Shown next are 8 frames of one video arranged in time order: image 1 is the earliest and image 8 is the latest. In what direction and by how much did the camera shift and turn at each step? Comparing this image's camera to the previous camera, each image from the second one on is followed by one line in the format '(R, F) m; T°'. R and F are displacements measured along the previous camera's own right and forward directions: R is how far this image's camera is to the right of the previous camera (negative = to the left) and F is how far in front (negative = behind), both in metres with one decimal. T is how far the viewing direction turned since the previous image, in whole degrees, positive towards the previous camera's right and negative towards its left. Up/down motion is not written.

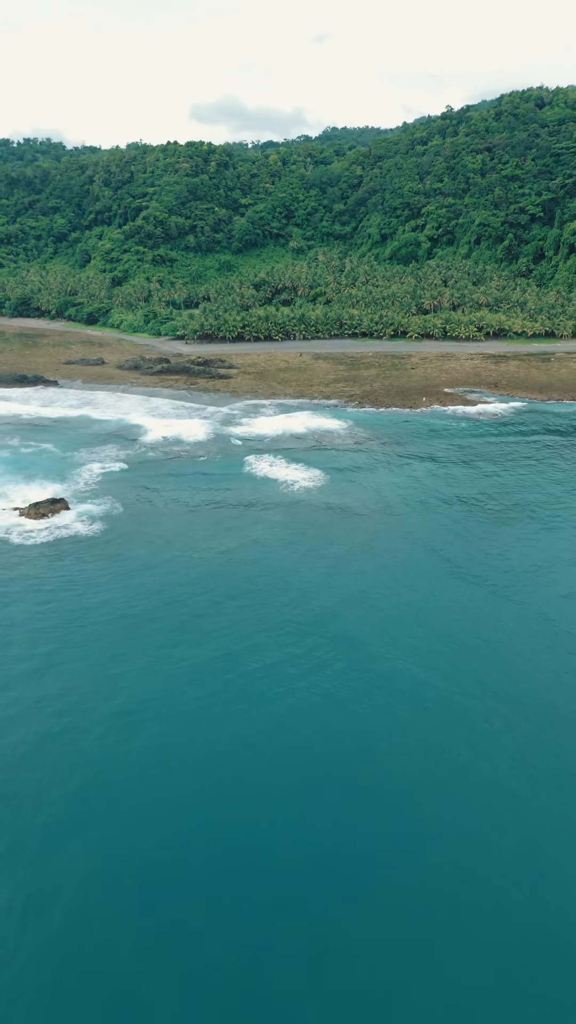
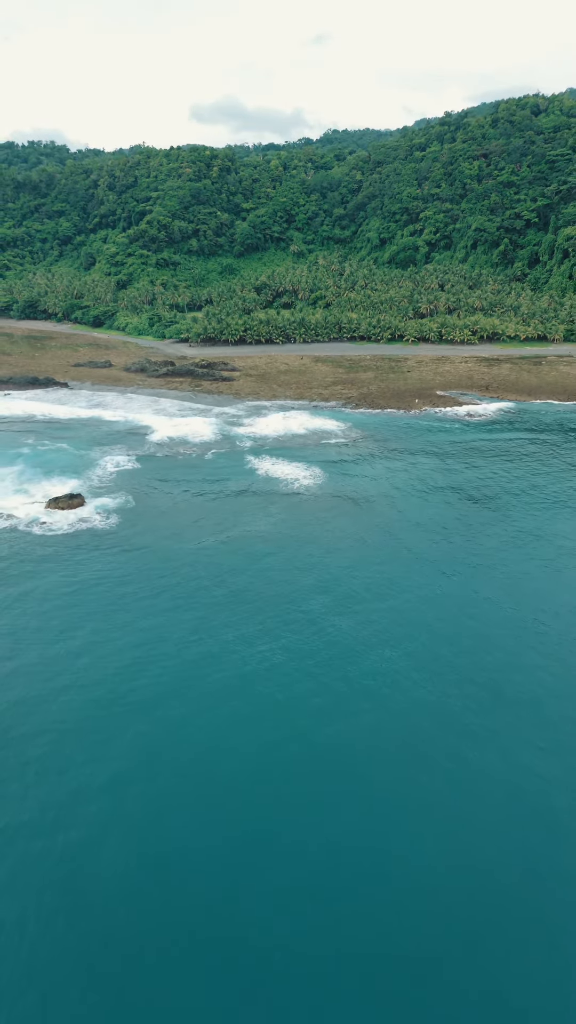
(0.0, -2.9) m; 0°
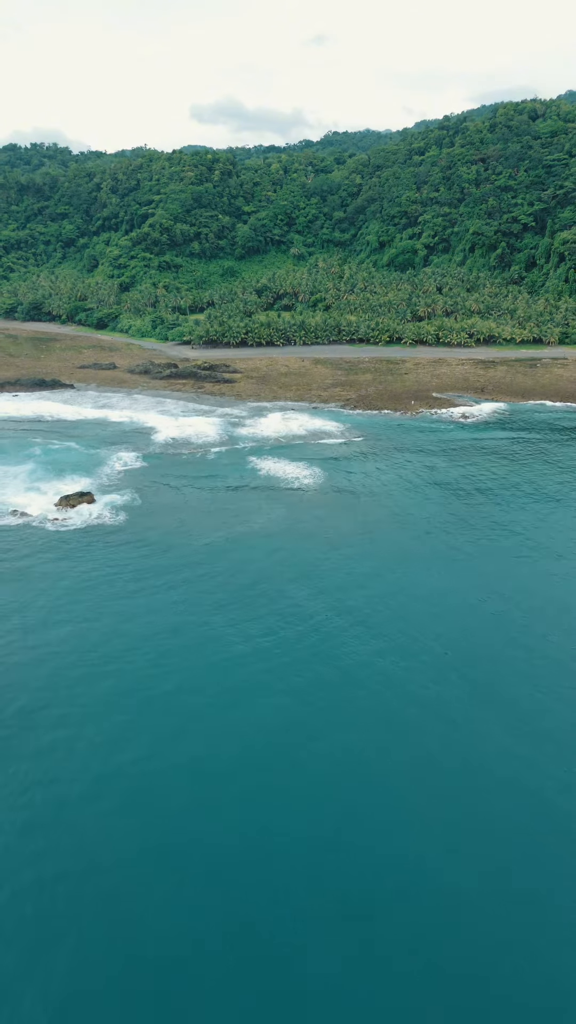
(0.0, -1.8) m; 0°
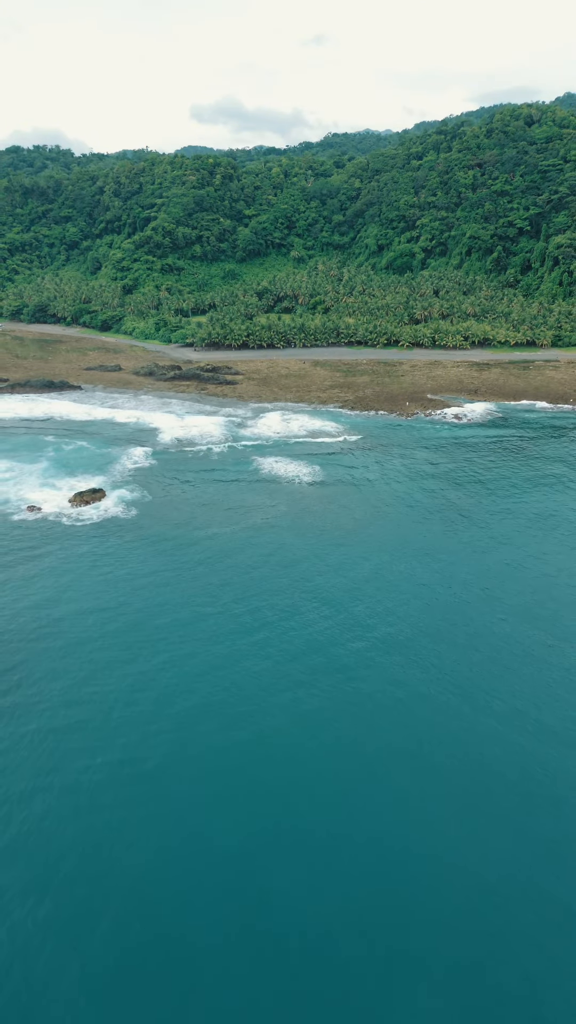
(0.0, -2.5) m; 0°
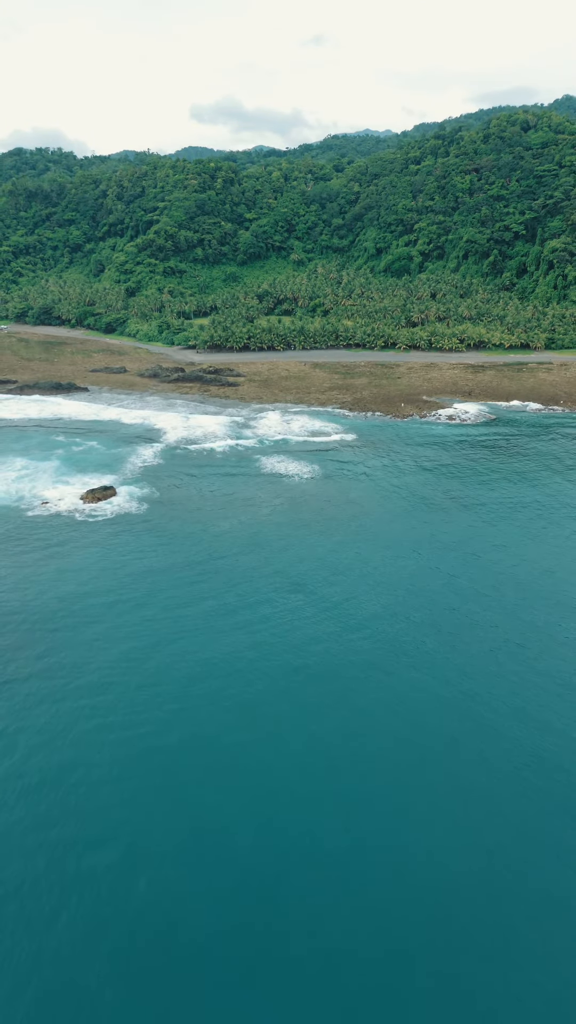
(0.0, -2.4) m; 0°
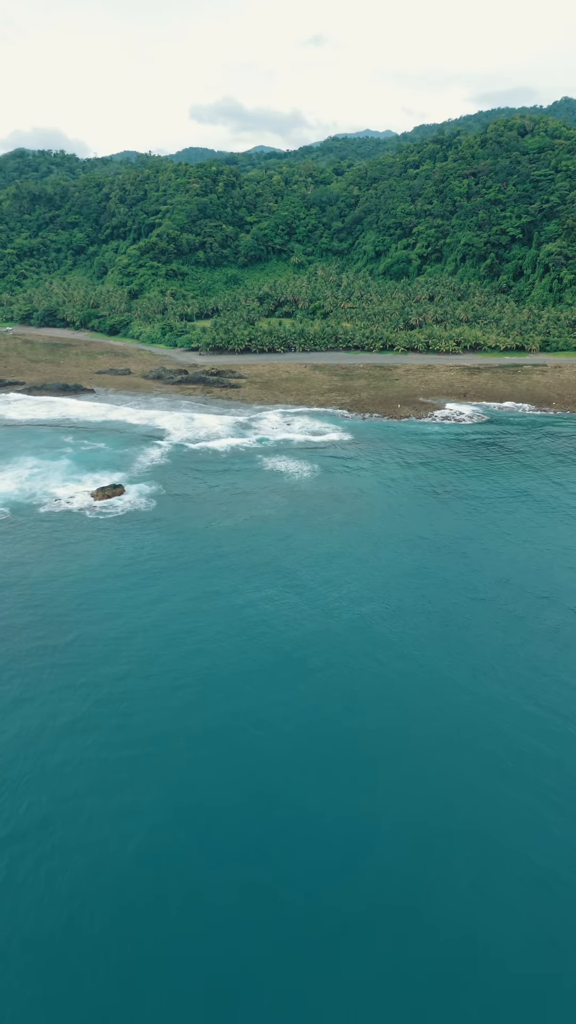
(0.0, -2.2) m; 0°
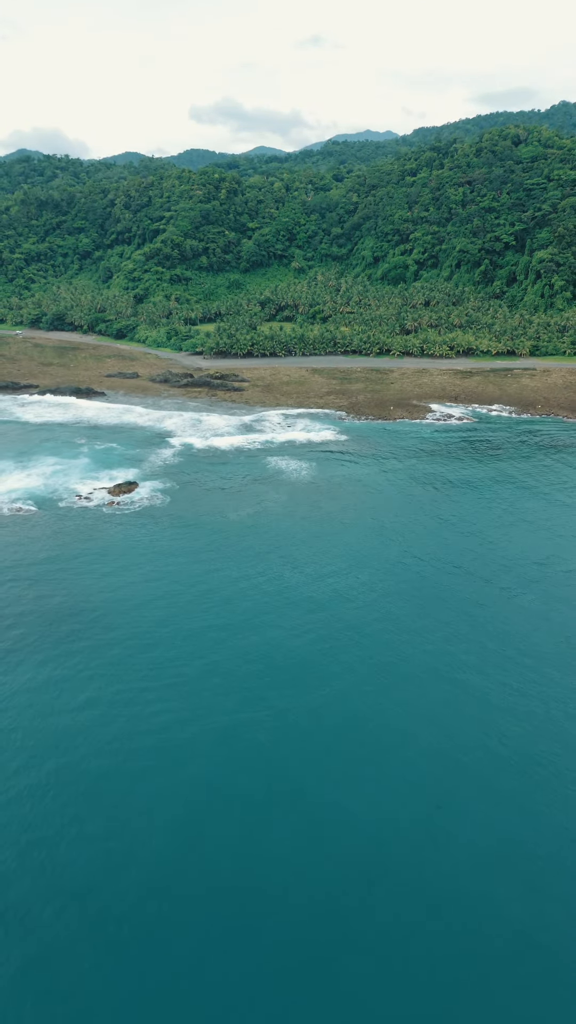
(0.0, -4.3) m; 0°
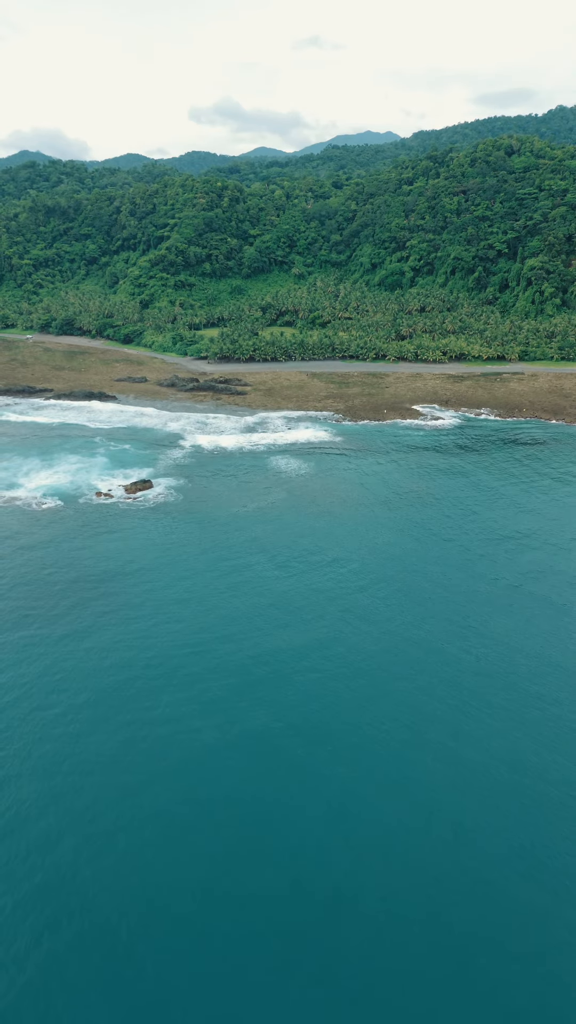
(0.0, -5.0) m; 0°
